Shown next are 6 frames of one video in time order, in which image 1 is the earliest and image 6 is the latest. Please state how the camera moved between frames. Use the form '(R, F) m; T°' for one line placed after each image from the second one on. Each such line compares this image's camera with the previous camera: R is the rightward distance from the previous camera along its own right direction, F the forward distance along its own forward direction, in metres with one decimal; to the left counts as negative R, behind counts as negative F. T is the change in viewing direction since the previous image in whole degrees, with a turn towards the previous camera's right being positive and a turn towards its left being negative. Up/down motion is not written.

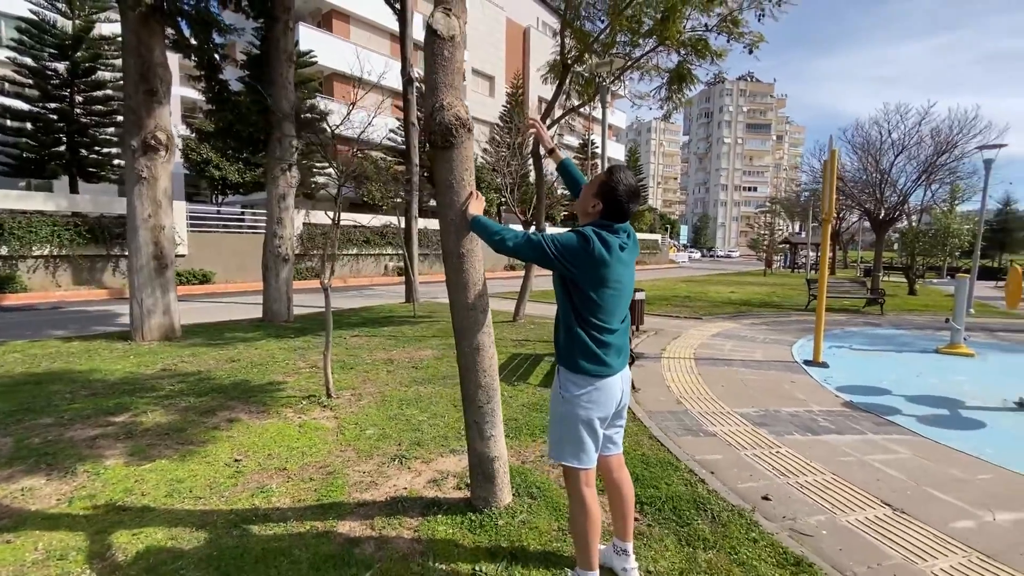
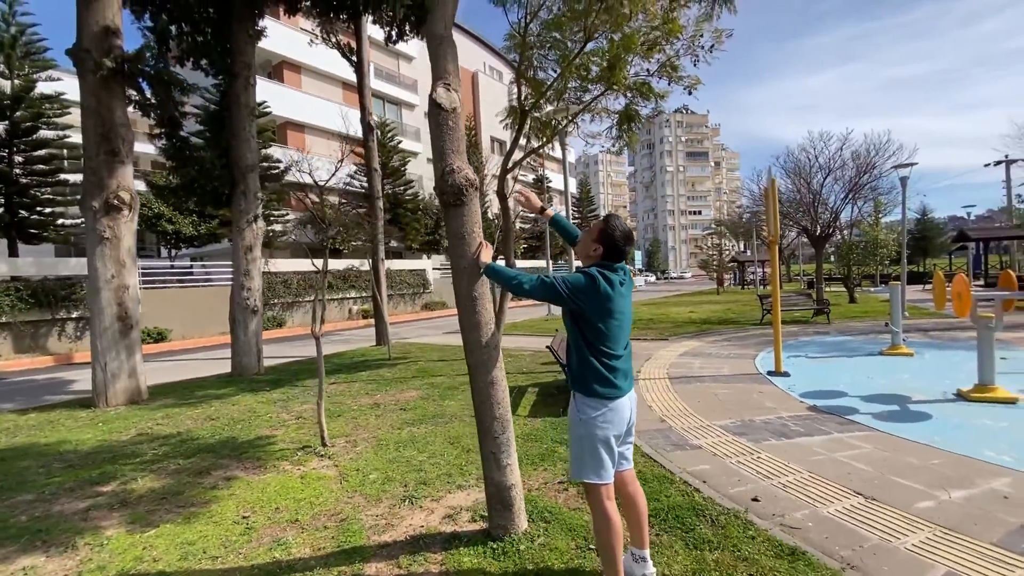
(-0.2, -0.2) m; +5°
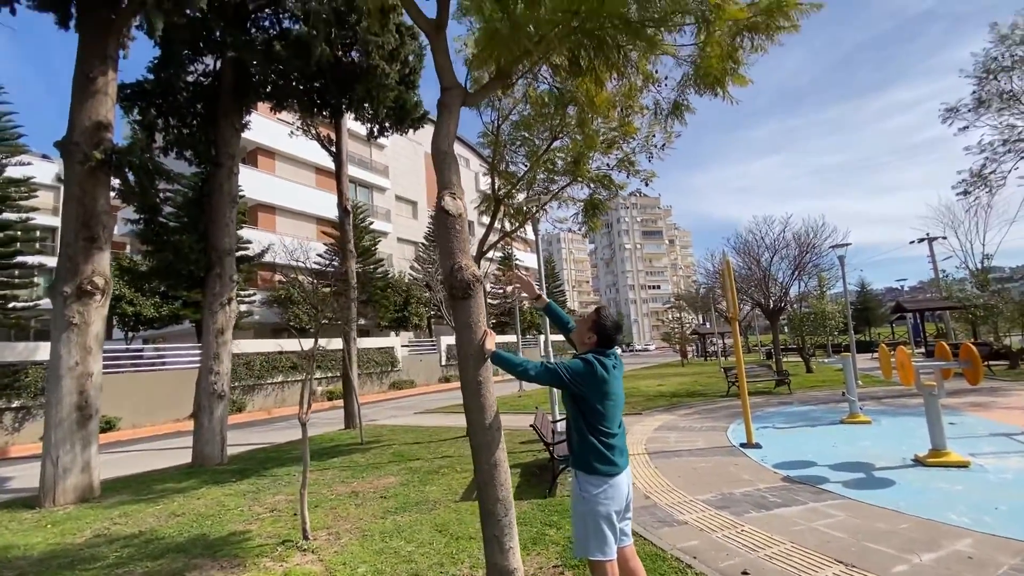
(-0.2, -0.2) m; +4°
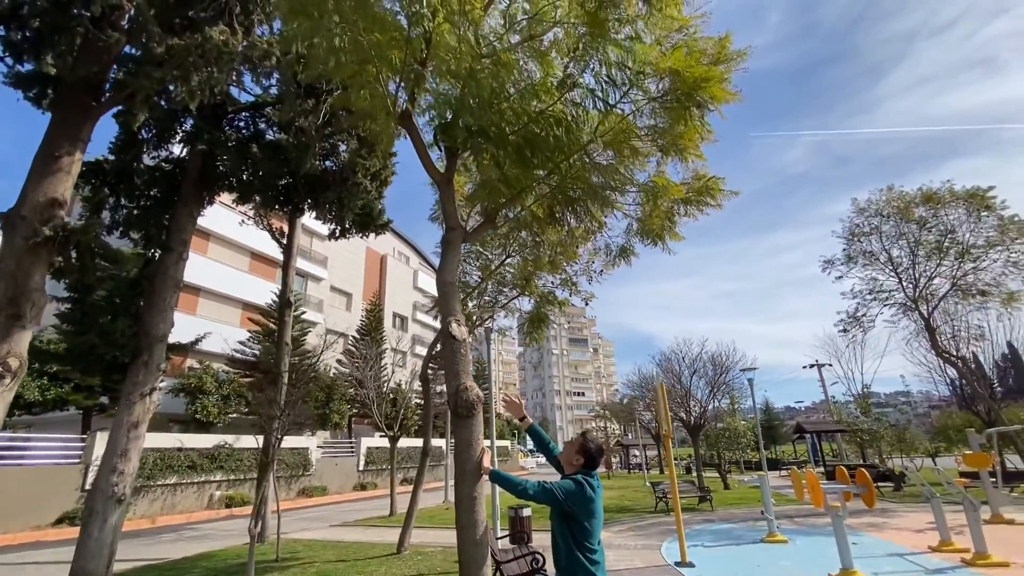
(-0.5, -0.4) m; +8°
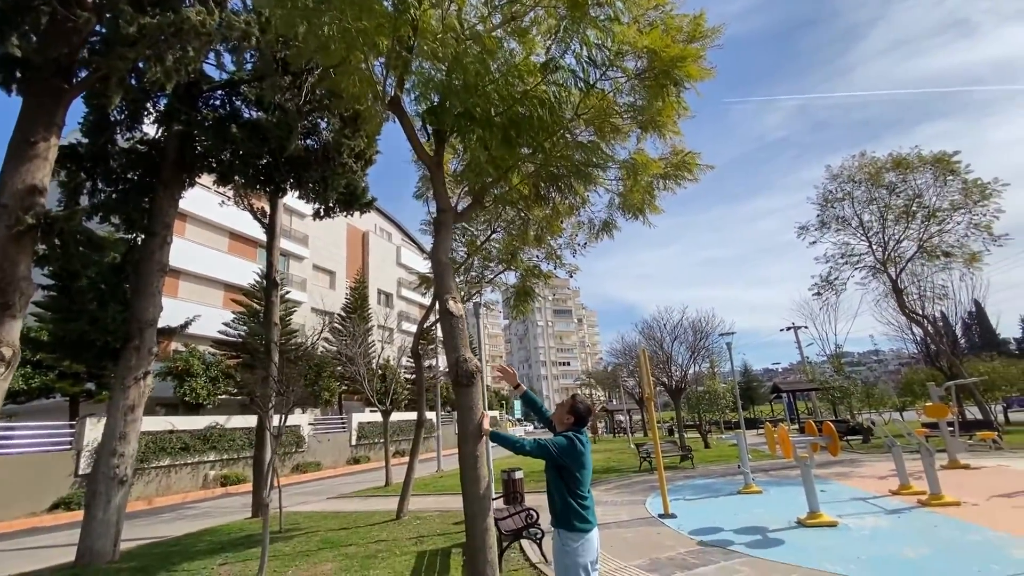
(-0.1, -0.2) m; +2°
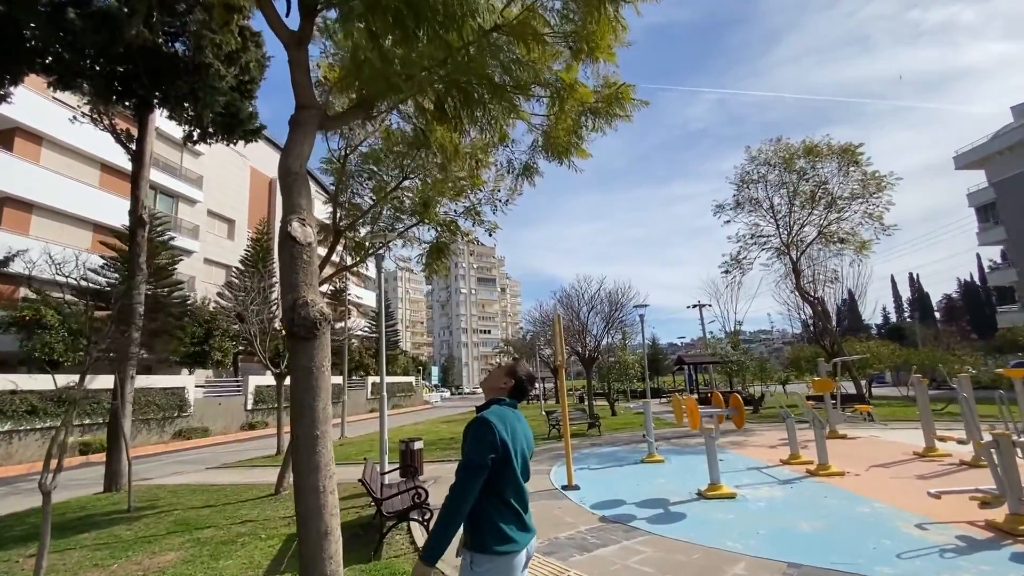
(+0.3, +0.8) m; +9°
